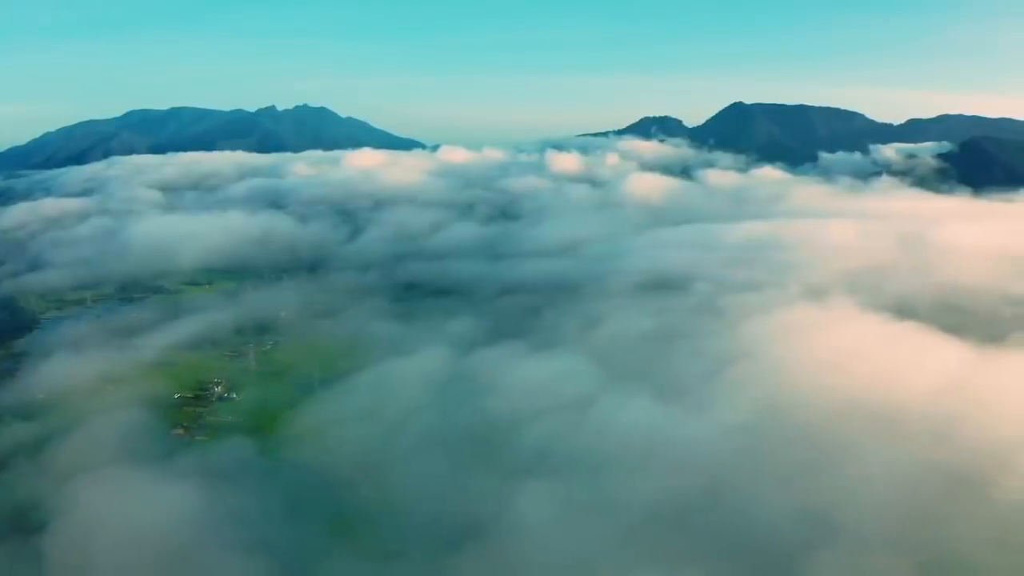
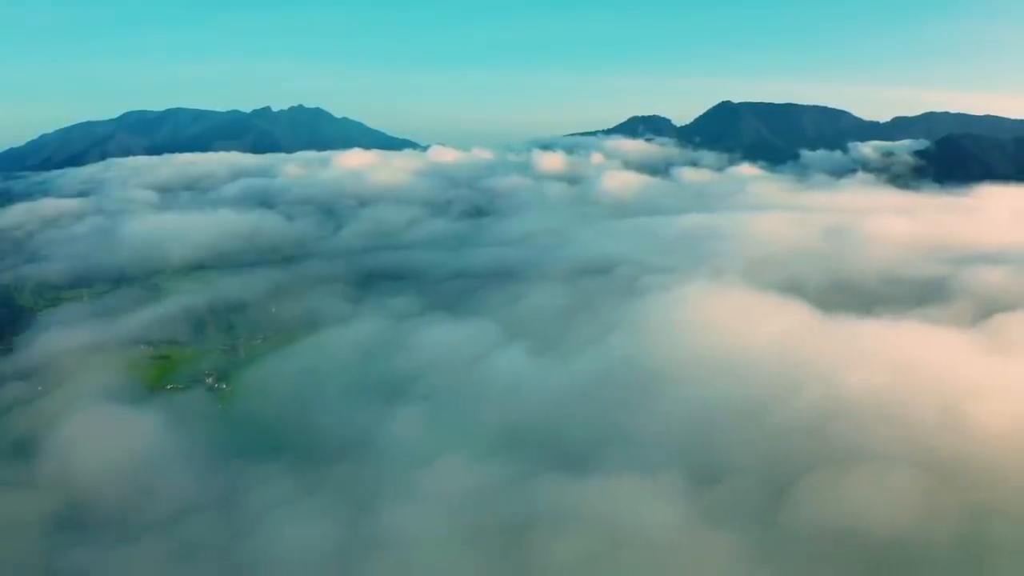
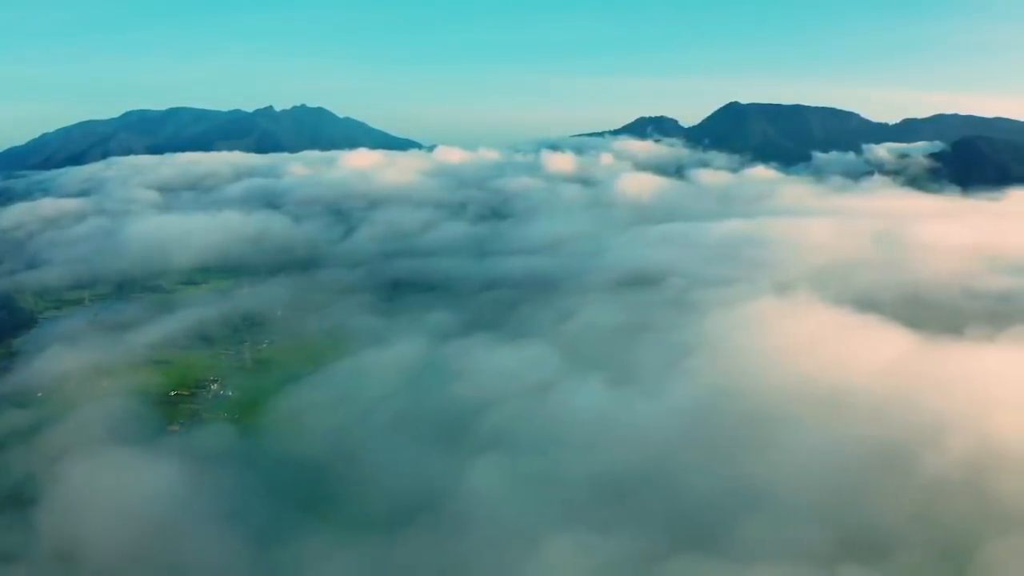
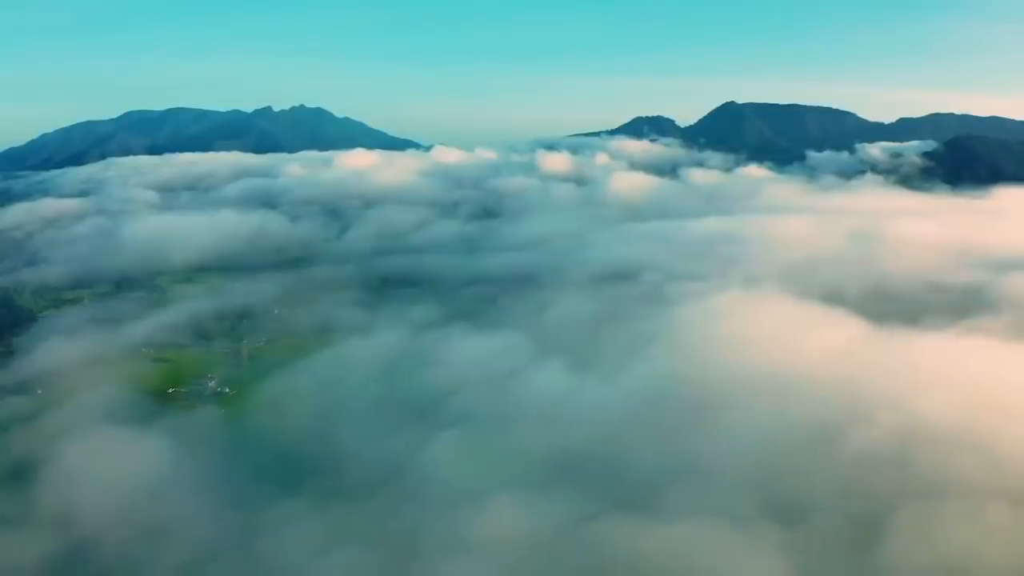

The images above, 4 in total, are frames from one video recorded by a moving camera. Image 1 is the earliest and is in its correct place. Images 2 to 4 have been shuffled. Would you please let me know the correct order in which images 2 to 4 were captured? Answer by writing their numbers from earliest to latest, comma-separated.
3, 4, 2
